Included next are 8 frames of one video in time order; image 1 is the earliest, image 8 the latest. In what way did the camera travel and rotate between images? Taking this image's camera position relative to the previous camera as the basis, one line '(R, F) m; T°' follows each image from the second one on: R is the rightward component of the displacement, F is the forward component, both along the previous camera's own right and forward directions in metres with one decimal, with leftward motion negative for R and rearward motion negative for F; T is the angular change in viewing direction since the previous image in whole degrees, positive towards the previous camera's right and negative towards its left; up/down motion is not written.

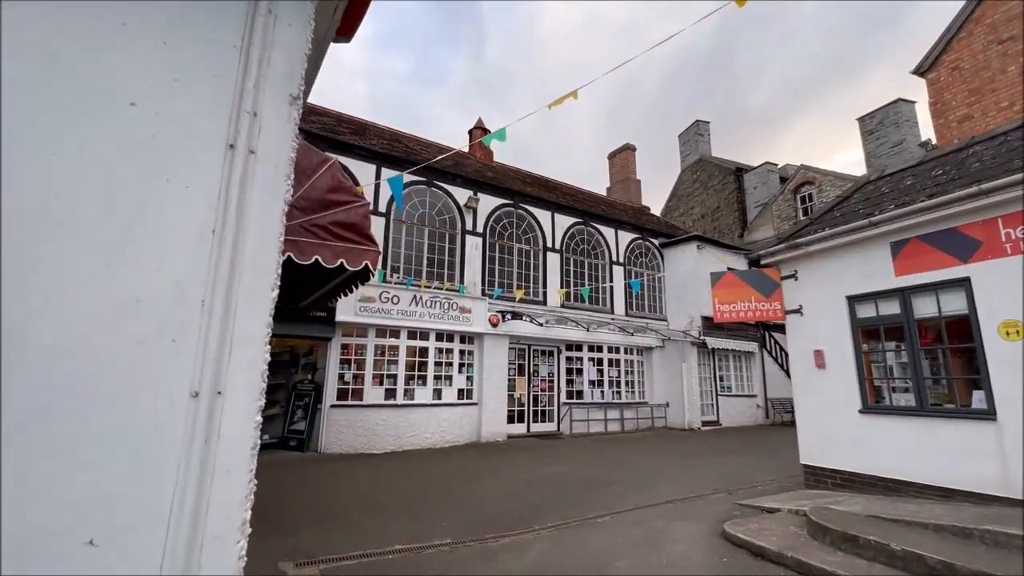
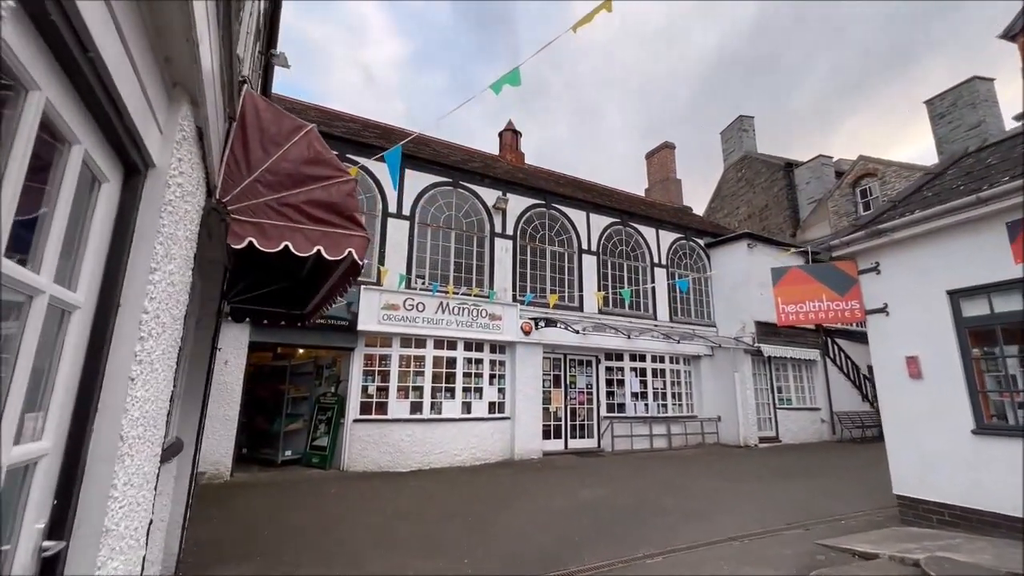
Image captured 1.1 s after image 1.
(+0.1, +0.8) m; -5°
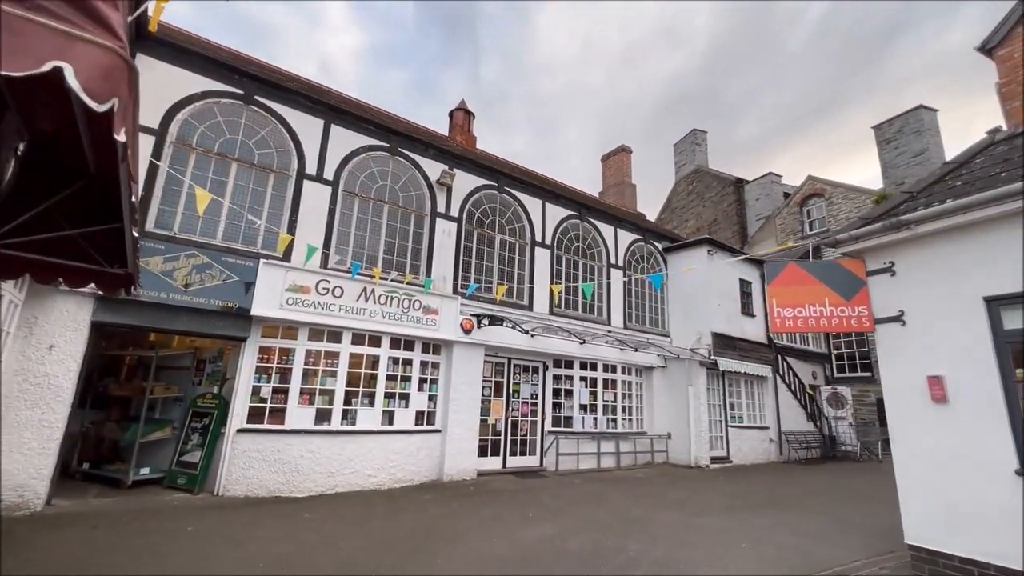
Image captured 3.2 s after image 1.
(+0.1, +1.6) m; +7°
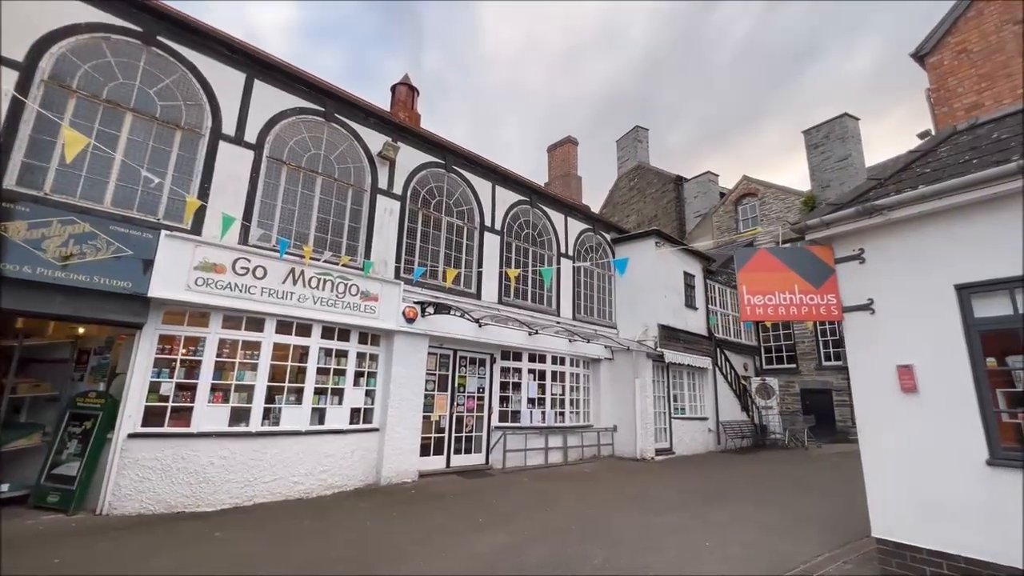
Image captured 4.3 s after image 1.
(-0.2, +0.7) m; +8°
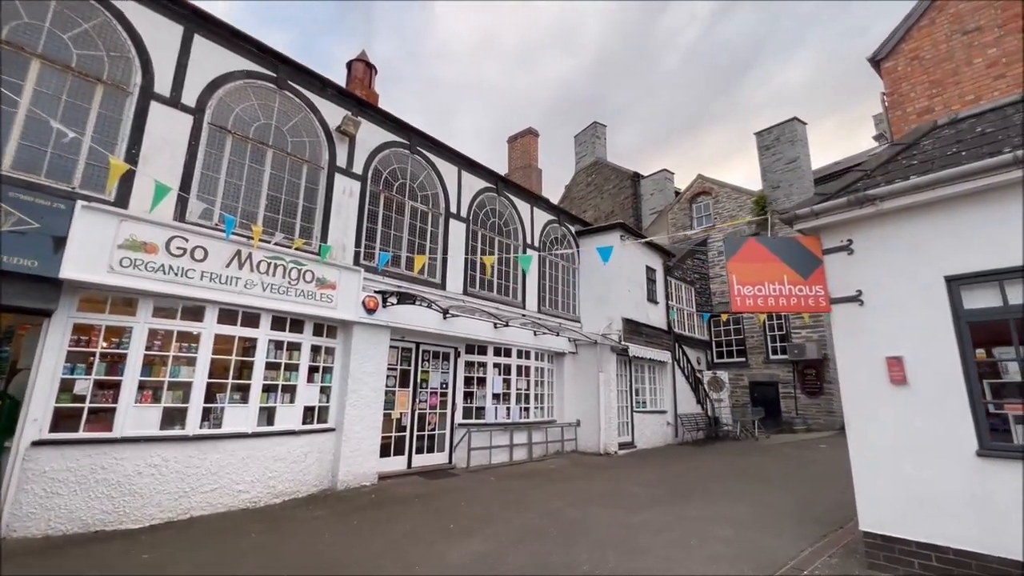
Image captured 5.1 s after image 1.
(-0.3, +0.5) m; +6°
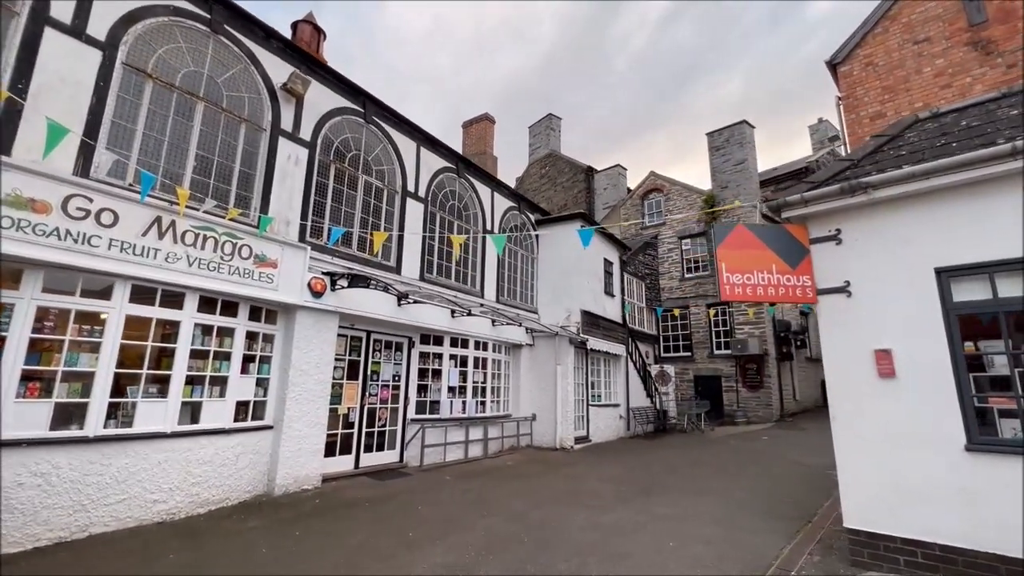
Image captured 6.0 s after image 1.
(-0.3, +0.6) m; +7°
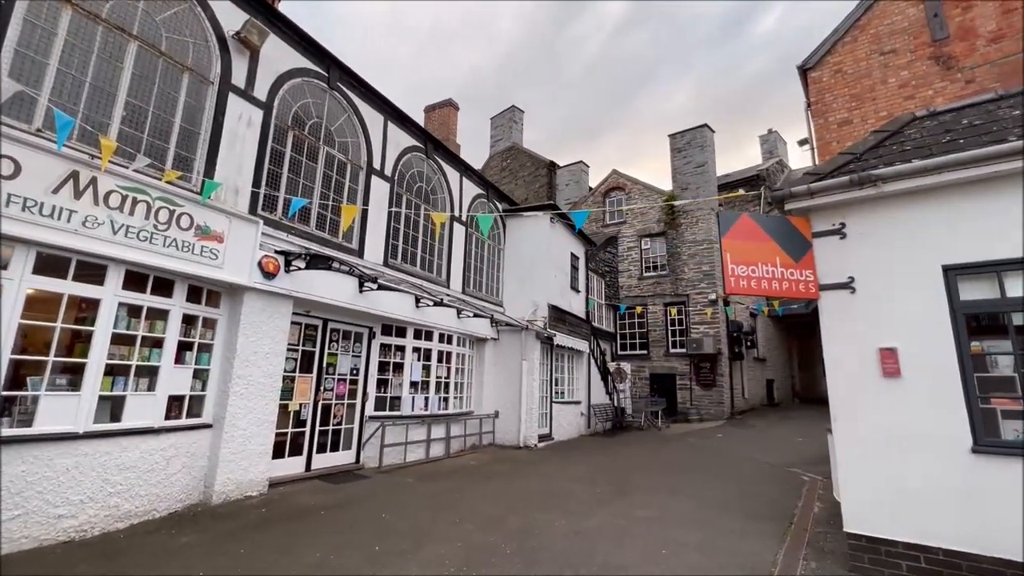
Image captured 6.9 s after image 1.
(-0.4, +0.5) m; +6°
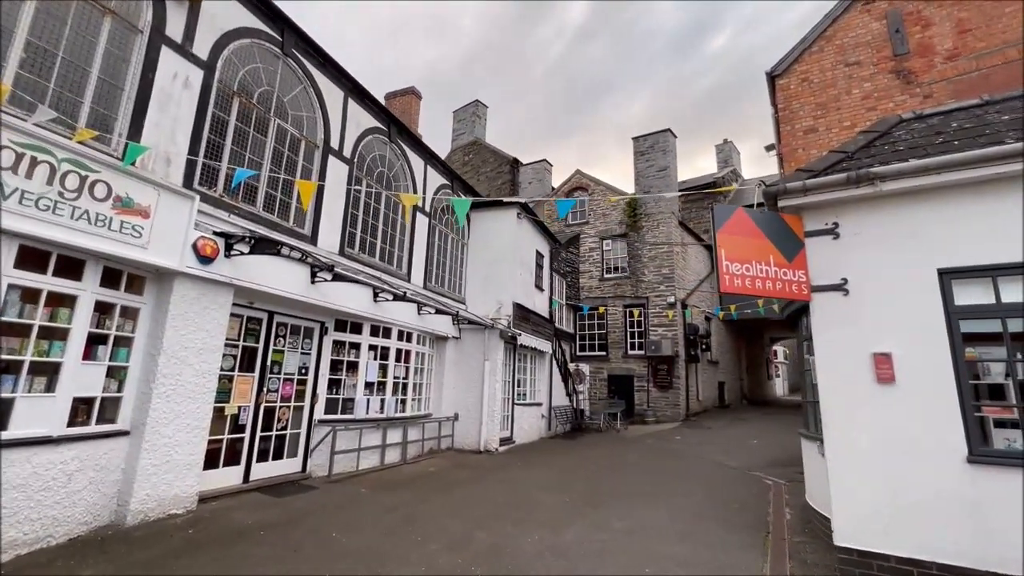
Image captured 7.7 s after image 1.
(-0.2, +0.5) m; +5°
